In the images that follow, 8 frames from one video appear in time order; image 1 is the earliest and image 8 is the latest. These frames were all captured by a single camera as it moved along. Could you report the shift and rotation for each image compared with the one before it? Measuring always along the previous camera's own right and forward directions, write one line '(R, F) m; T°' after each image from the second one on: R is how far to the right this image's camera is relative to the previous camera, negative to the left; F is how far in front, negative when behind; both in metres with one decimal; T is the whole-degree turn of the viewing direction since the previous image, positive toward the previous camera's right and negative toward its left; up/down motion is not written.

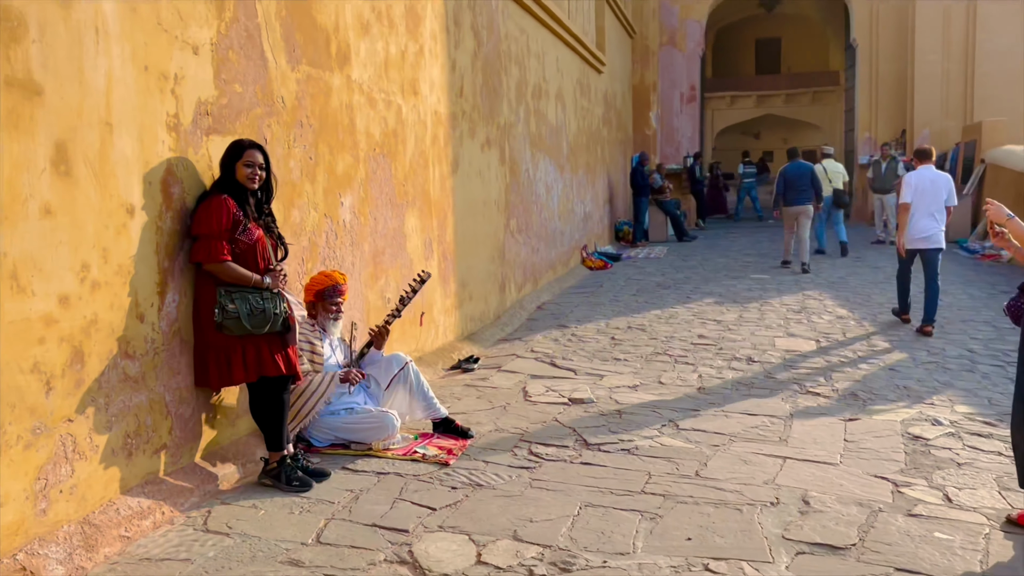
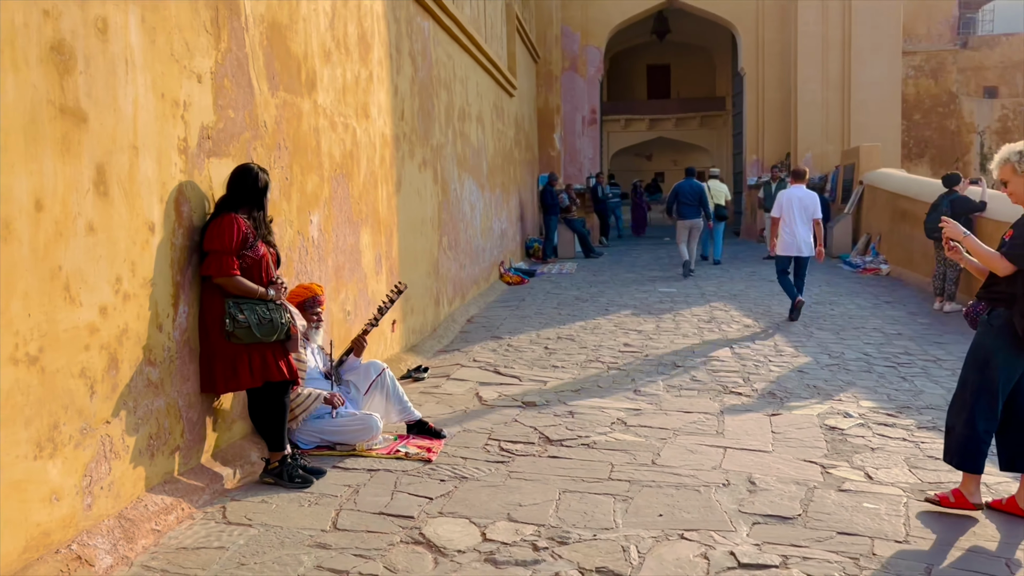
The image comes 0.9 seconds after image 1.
(-0.4, -0.3) m; +7°
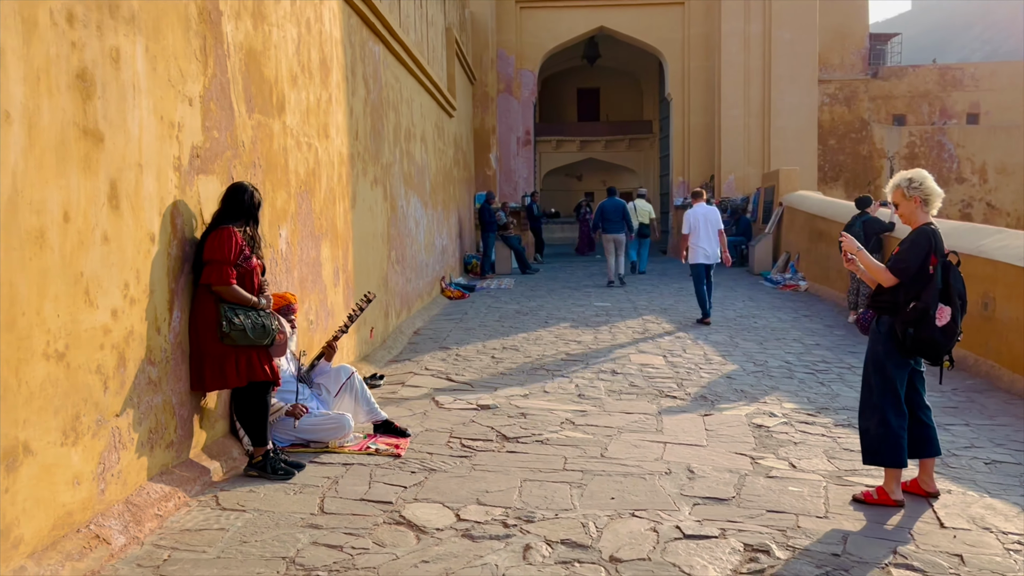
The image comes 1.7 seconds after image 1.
(-0.2, -0.4) m; +5°
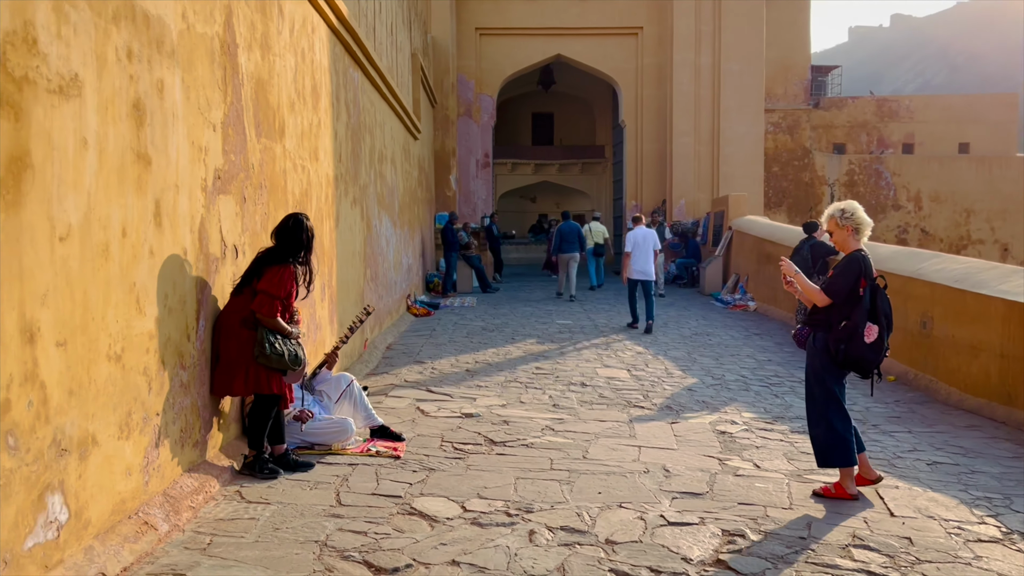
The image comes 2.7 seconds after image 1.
(-0.2, -0.4) m; +3°
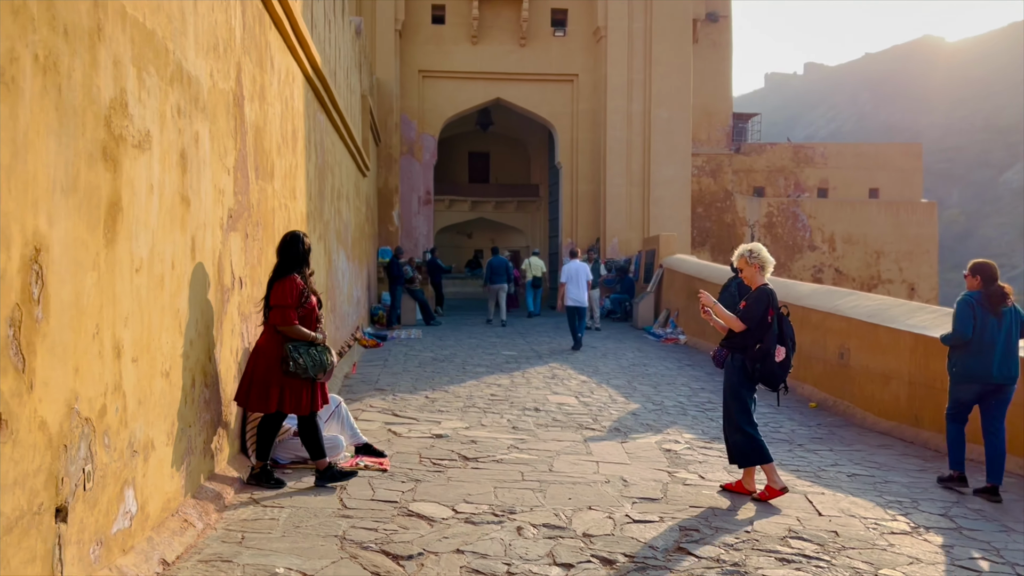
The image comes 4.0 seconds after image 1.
(-0.3, -0.5) m; +5°
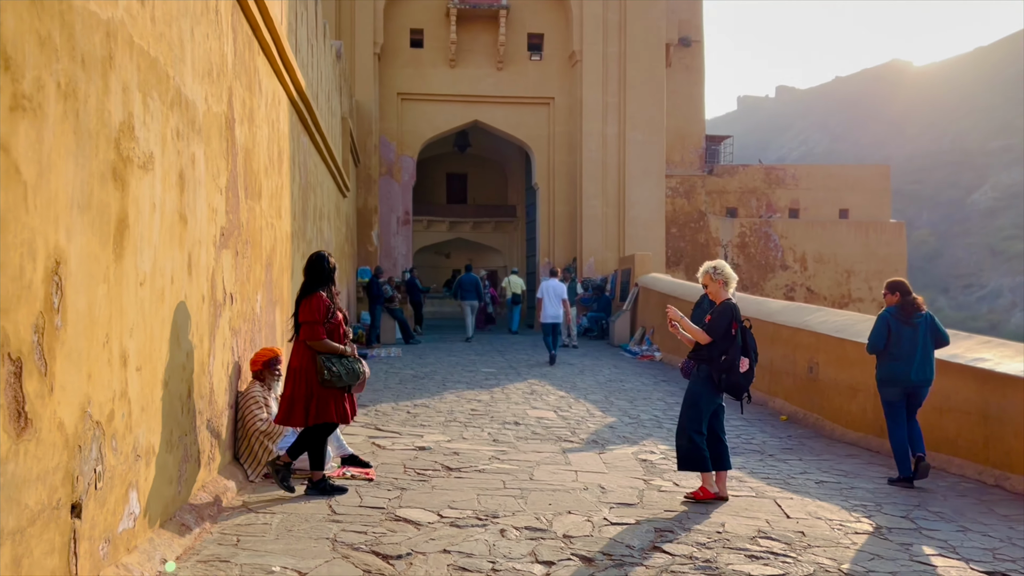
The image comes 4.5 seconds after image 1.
(0.0, -0.2) m; +1°
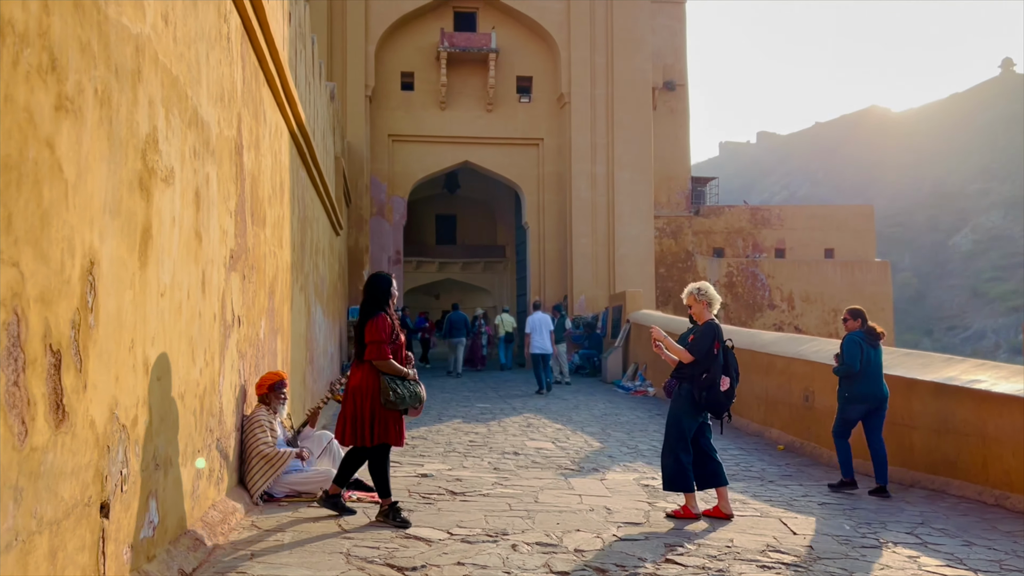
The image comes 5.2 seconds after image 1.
(-0.1, -0.1) m; +1°
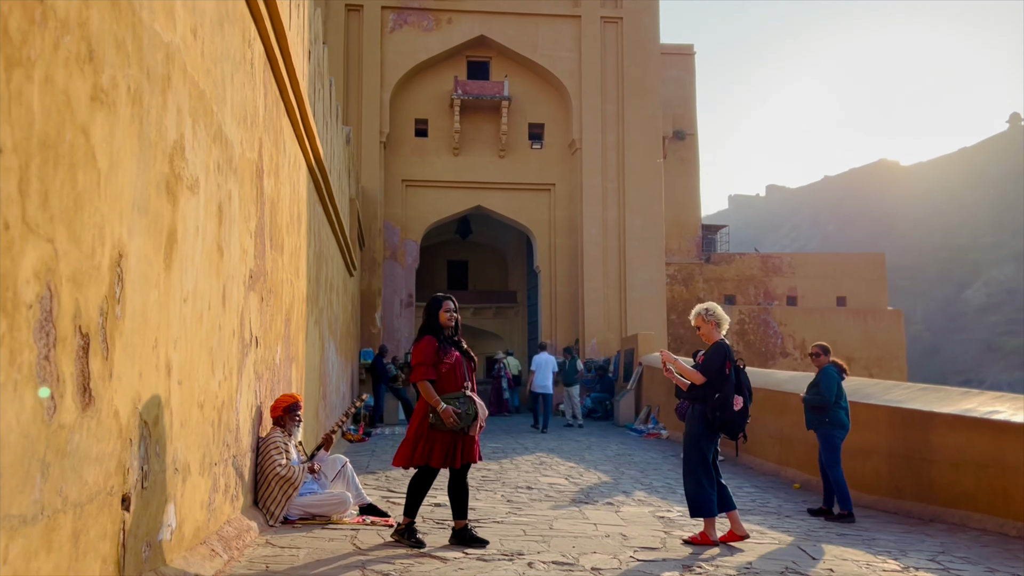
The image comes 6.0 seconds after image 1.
(0.0, 0.0) m; -1°
